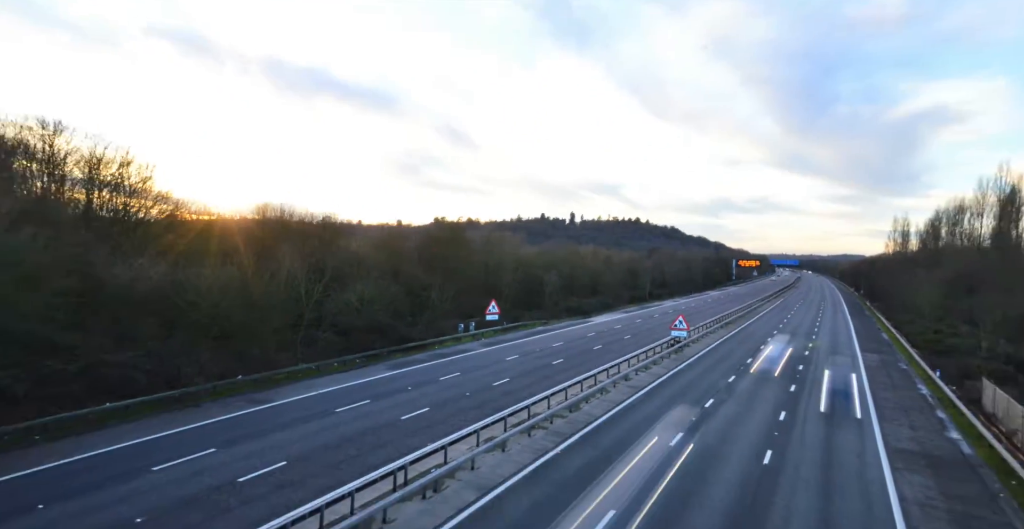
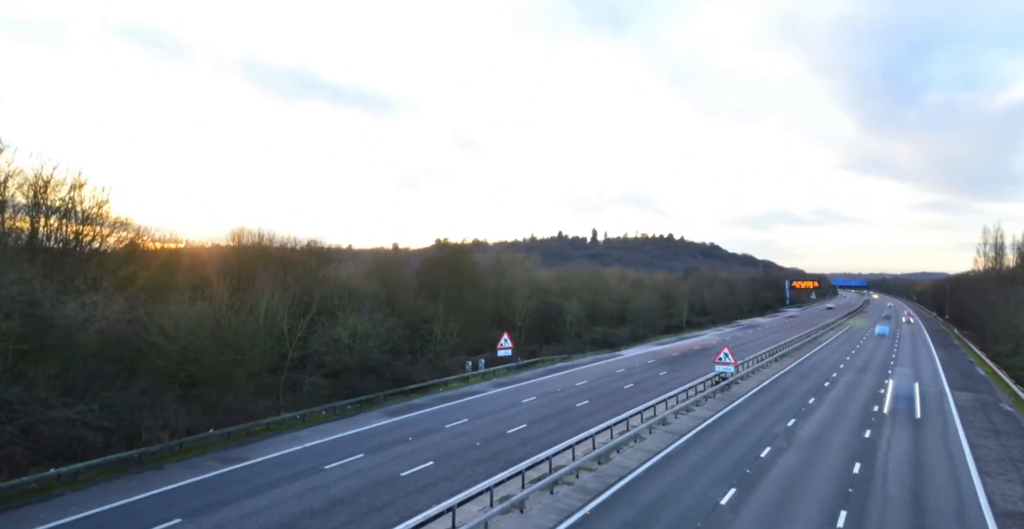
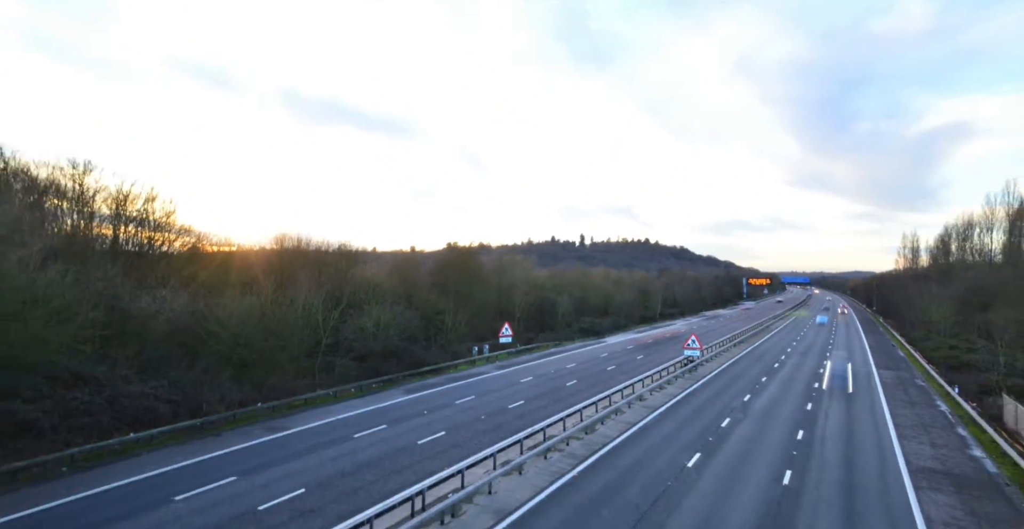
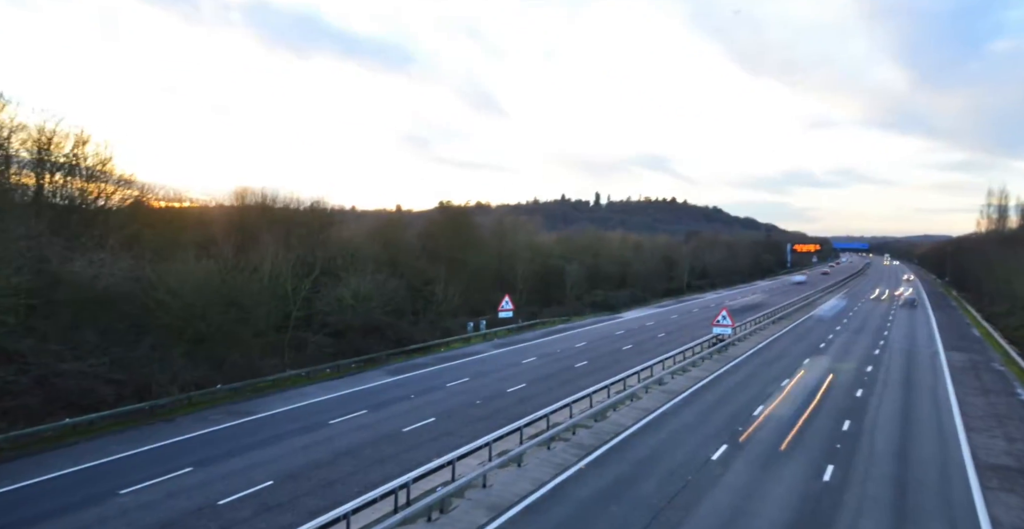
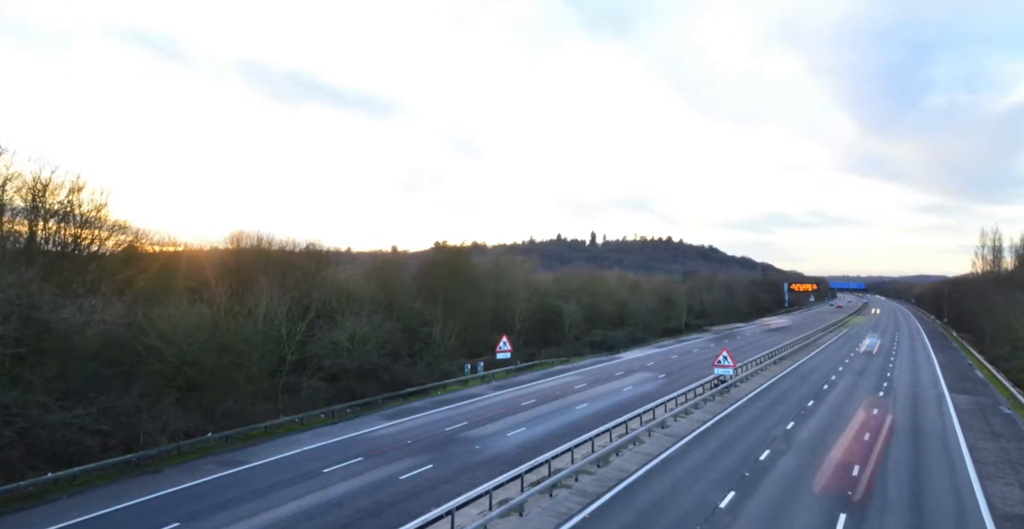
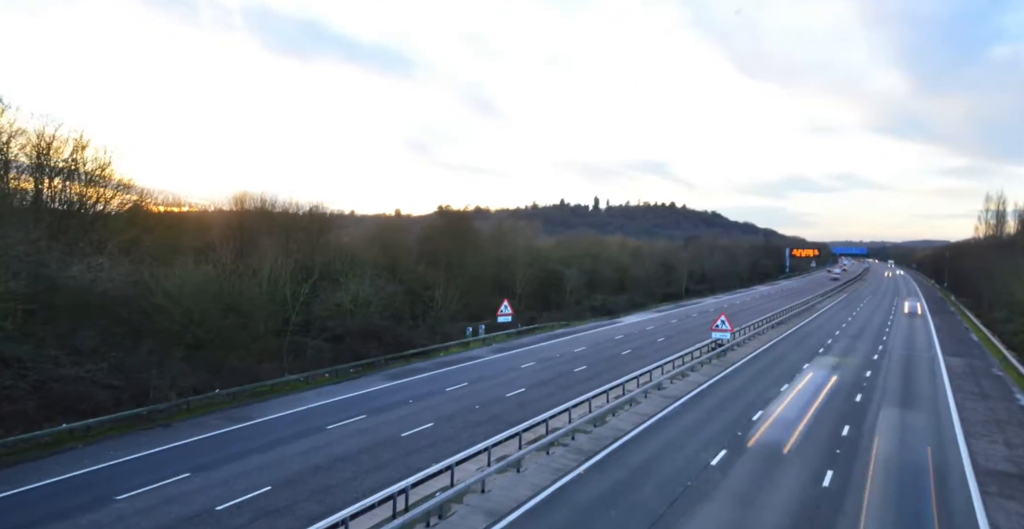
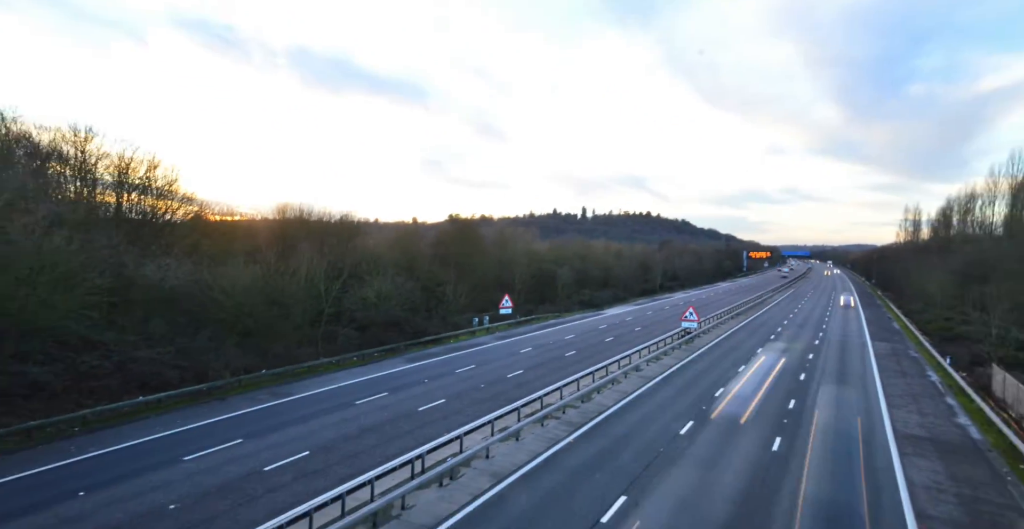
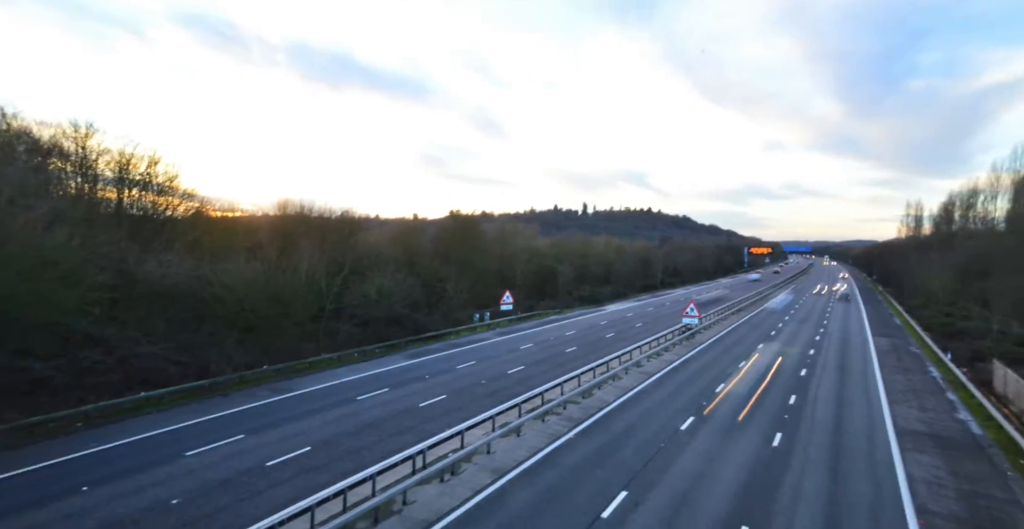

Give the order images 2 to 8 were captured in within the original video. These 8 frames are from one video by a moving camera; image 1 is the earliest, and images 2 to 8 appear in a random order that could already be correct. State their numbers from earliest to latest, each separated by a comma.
2, 3, 5, 8, 4, 7, 6
